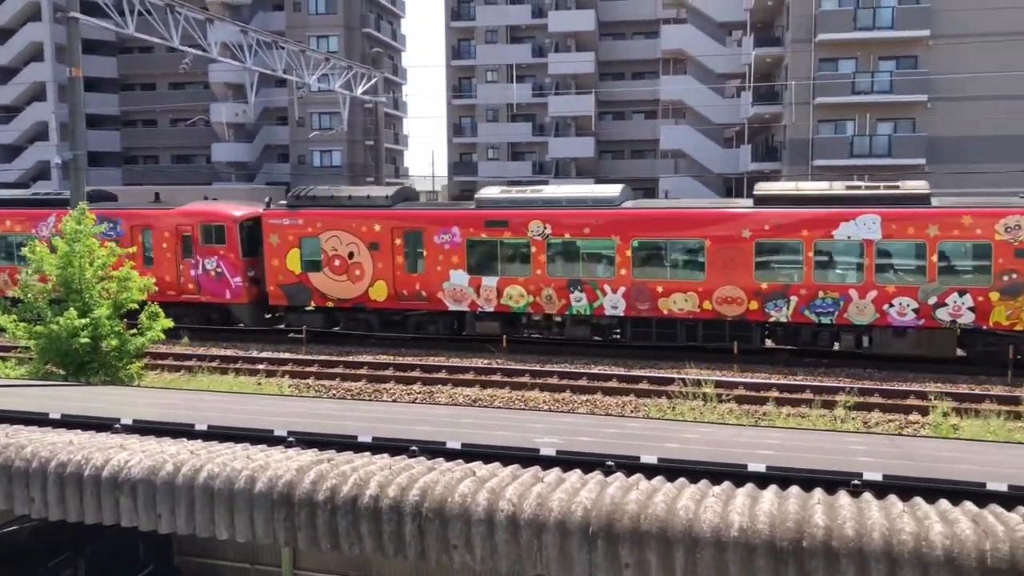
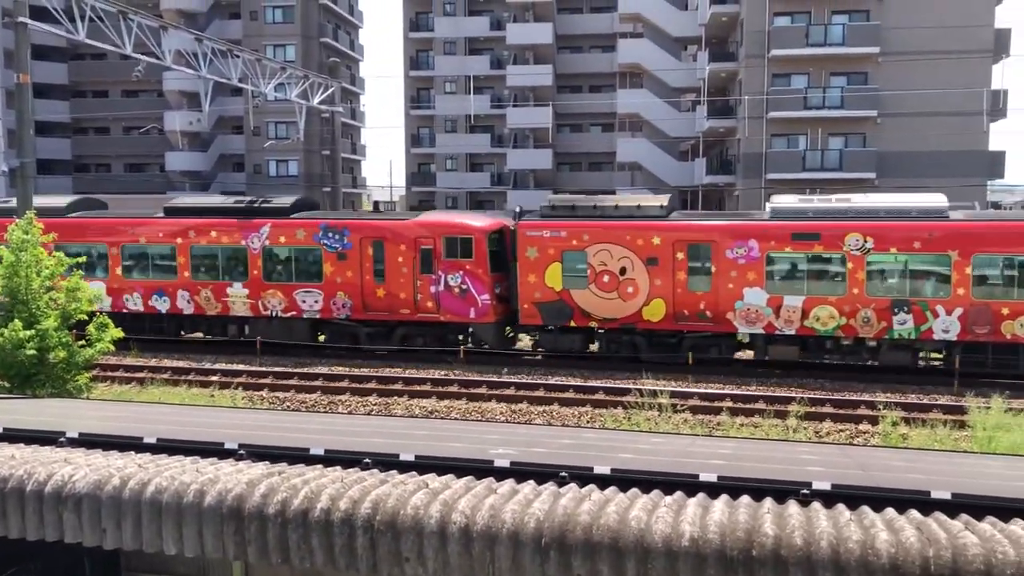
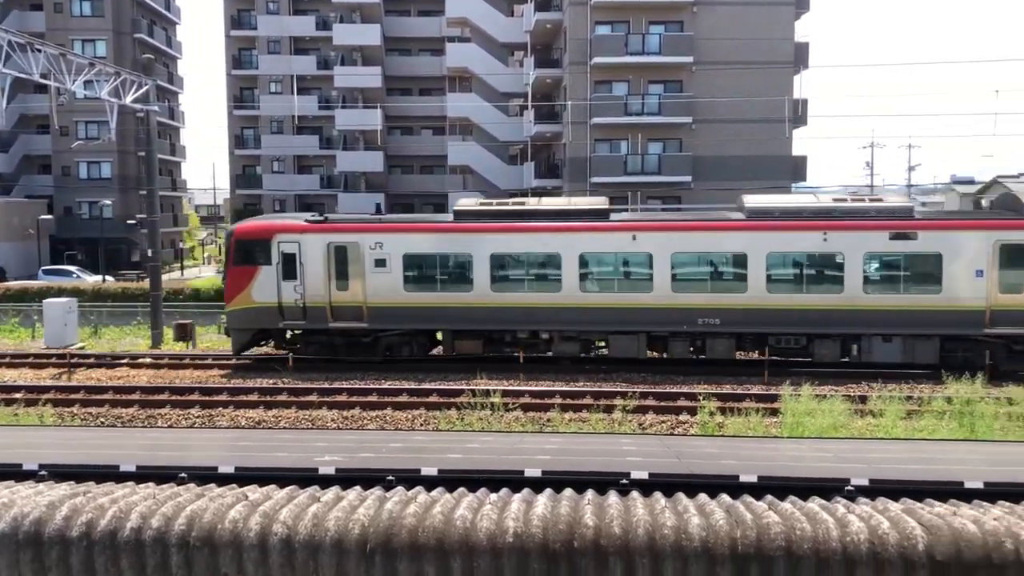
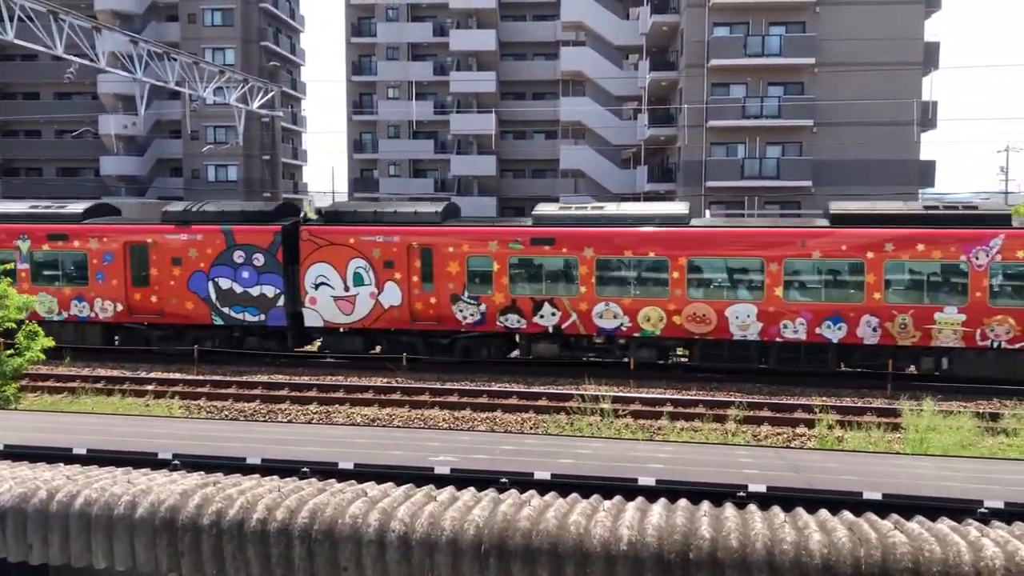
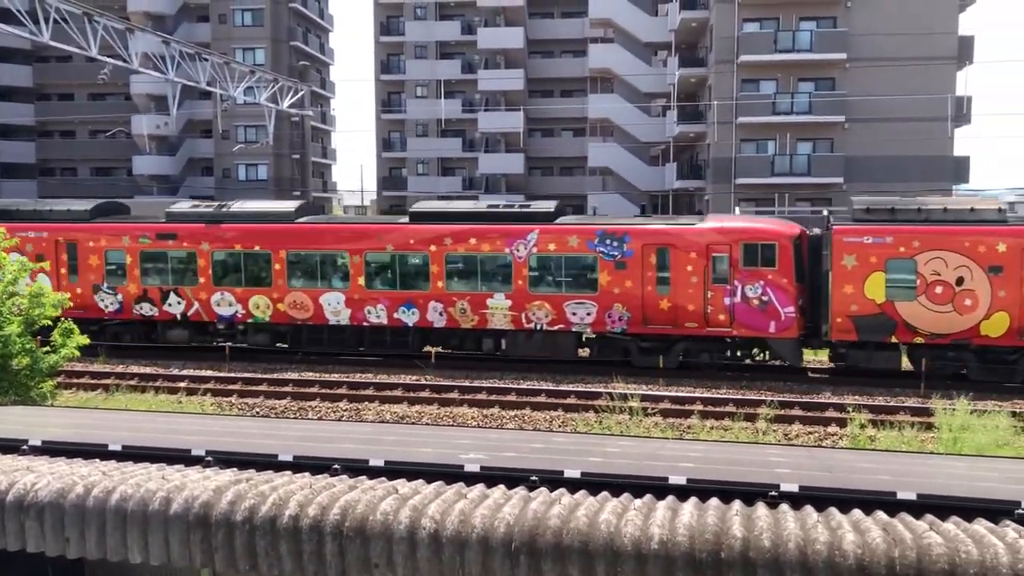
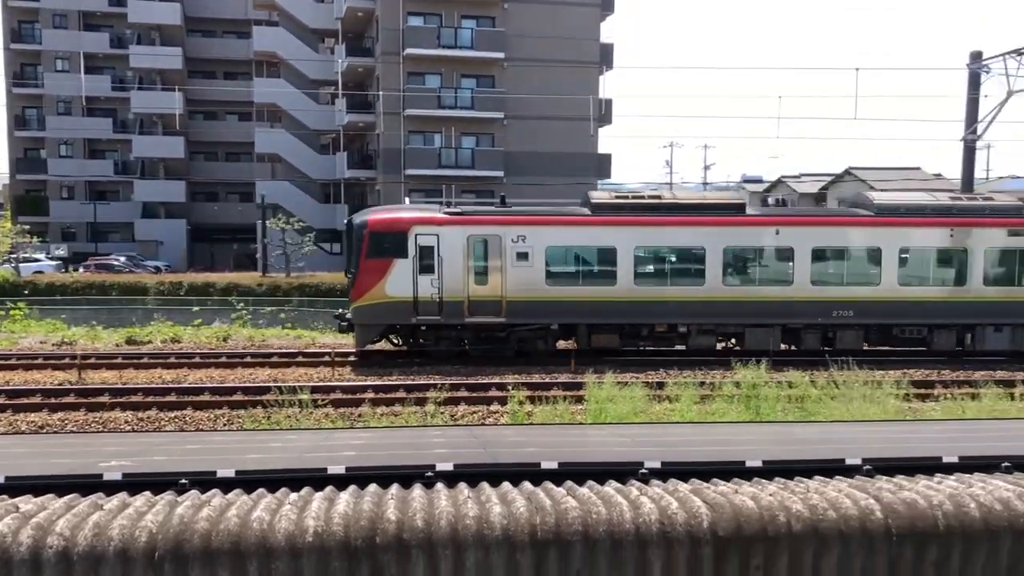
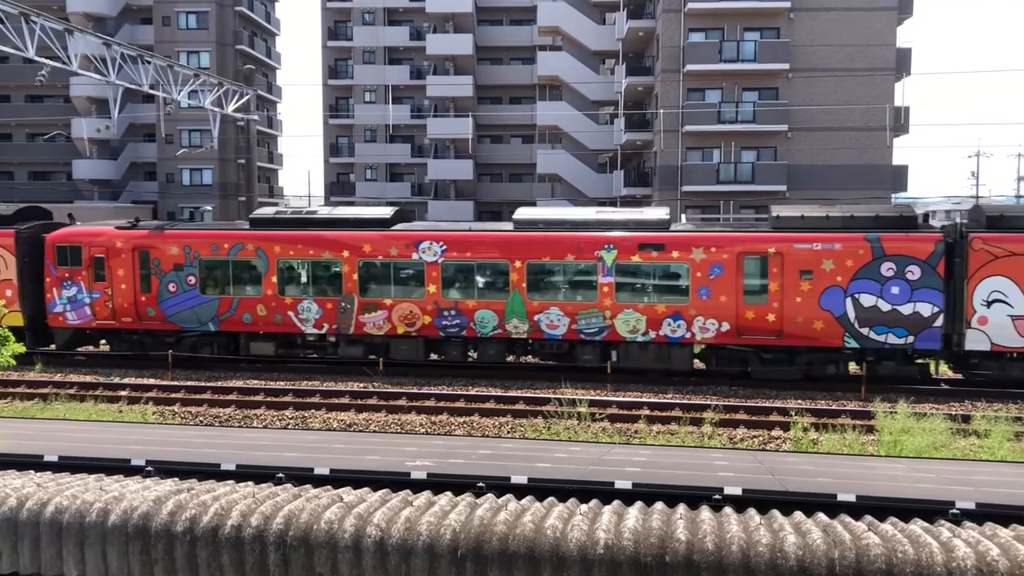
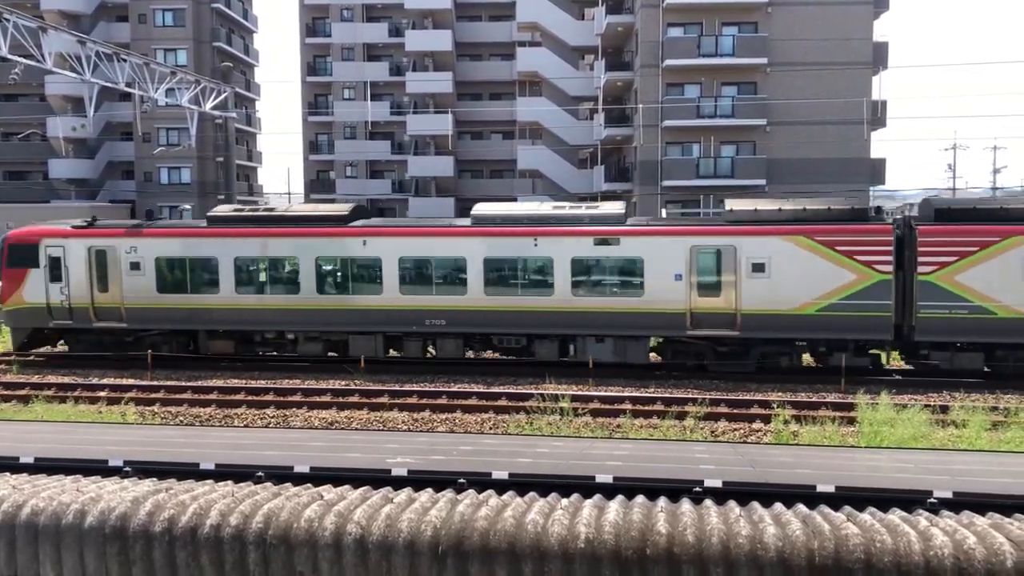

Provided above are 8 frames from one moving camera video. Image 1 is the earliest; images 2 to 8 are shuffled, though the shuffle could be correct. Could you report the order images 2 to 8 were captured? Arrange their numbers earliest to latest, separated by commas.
2, 5, 4, 7, 8, 3, 6
